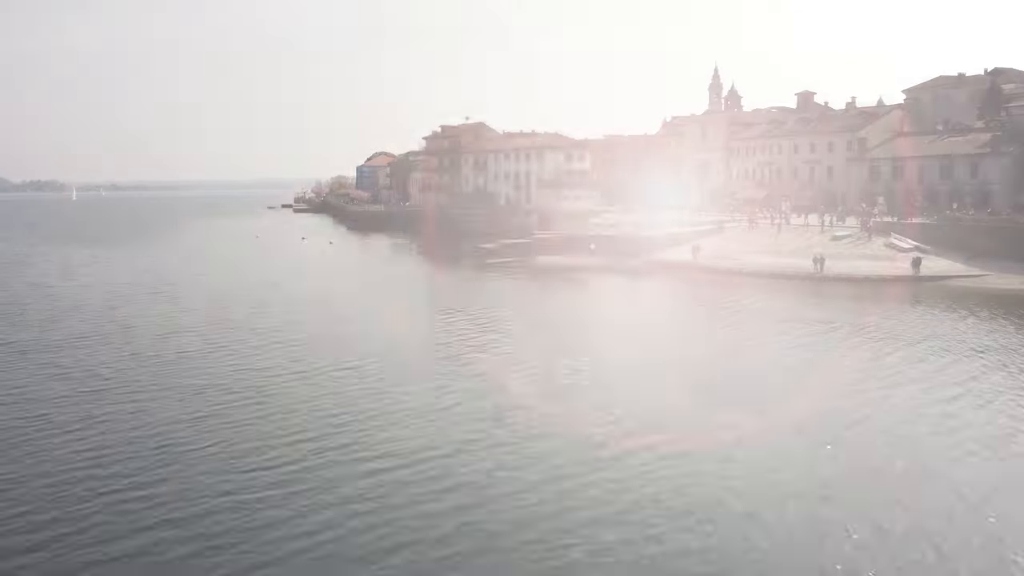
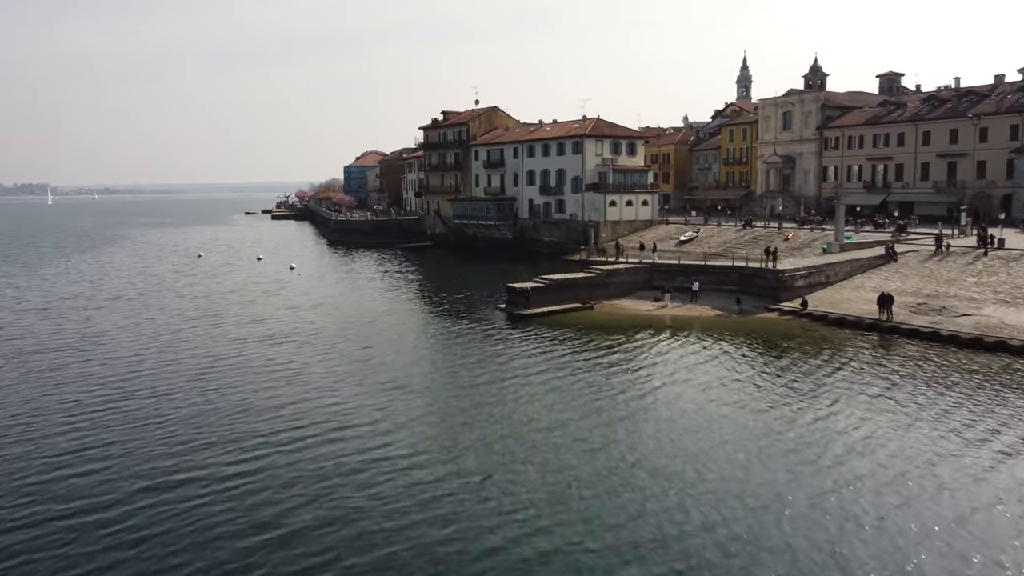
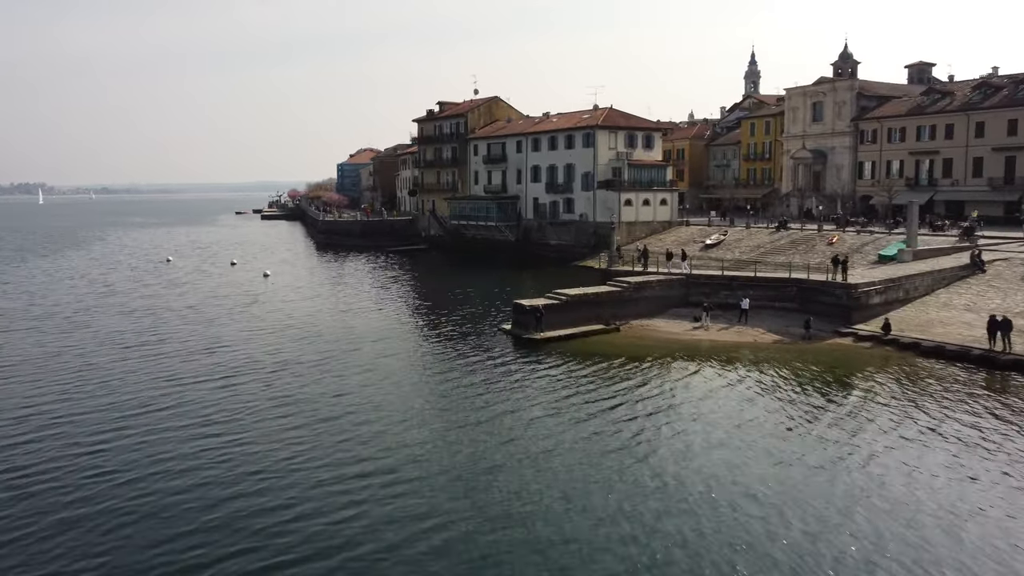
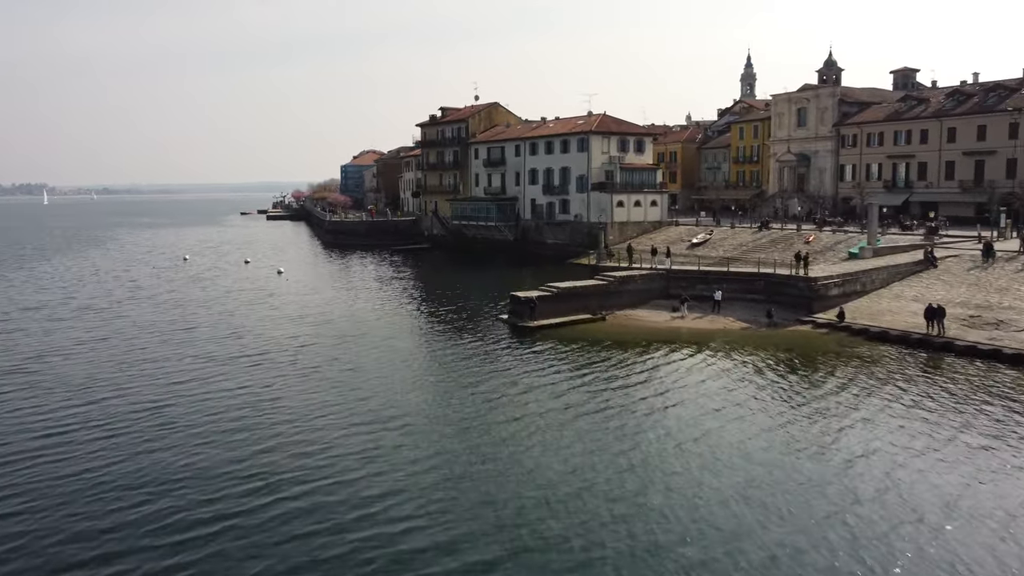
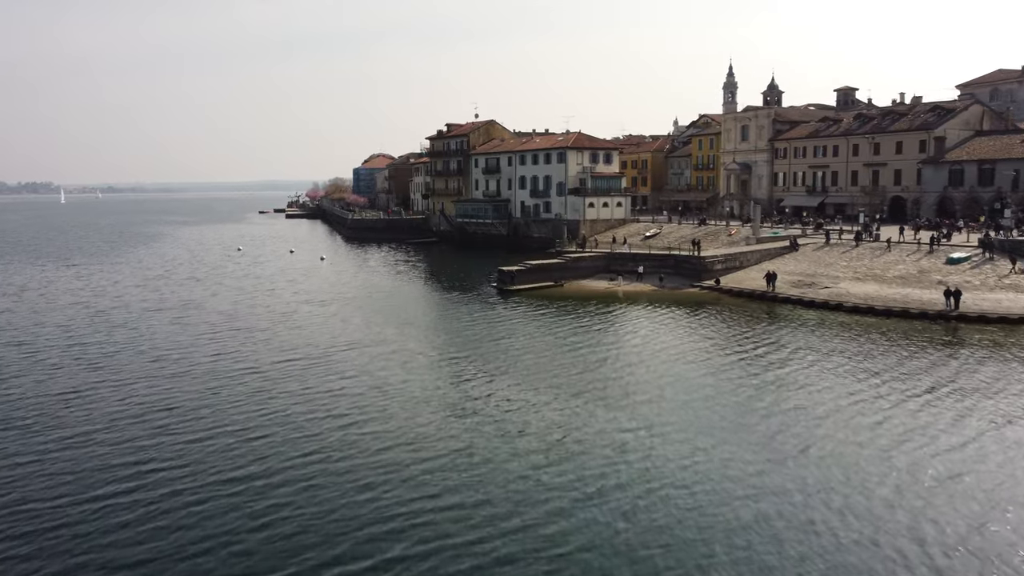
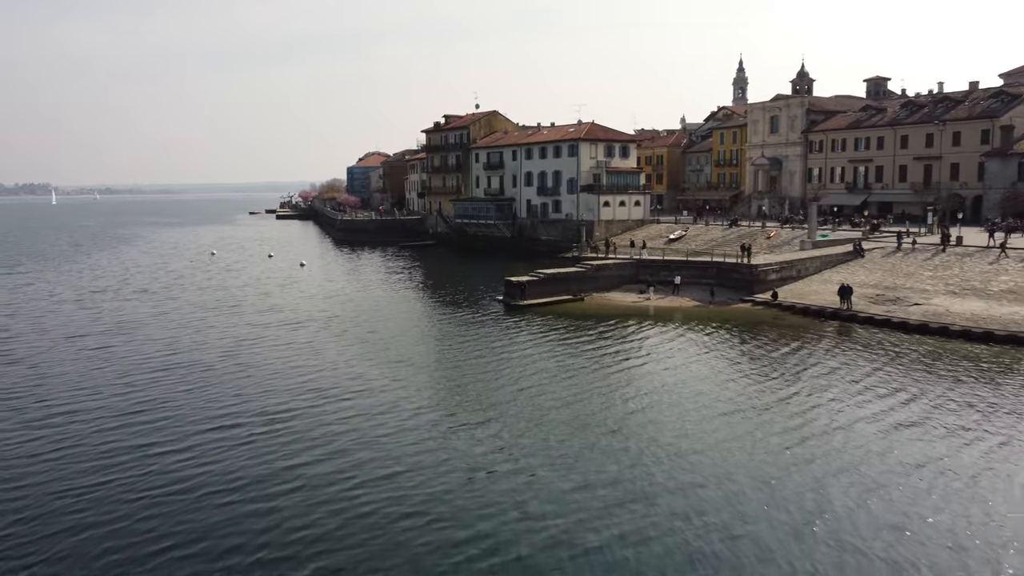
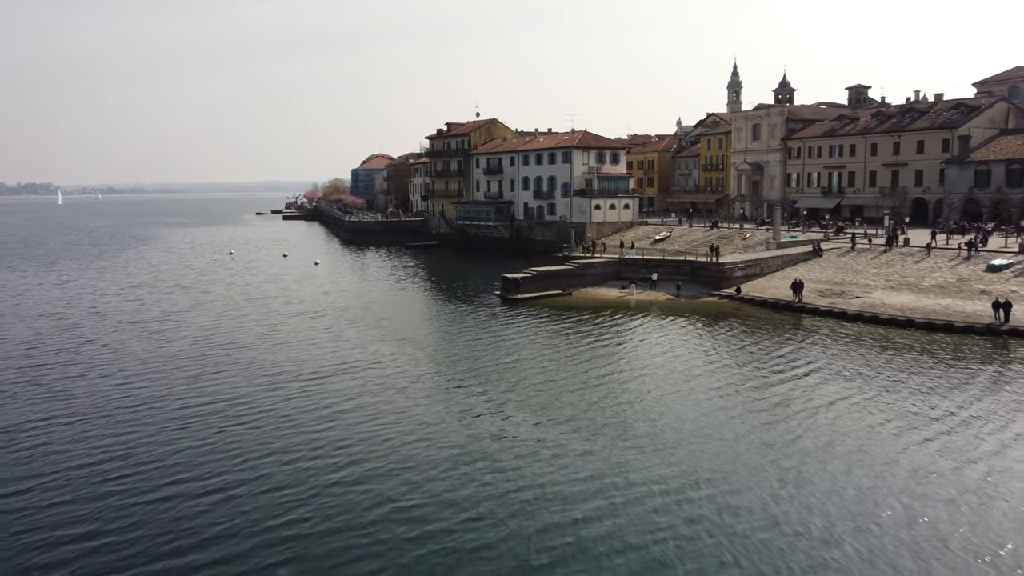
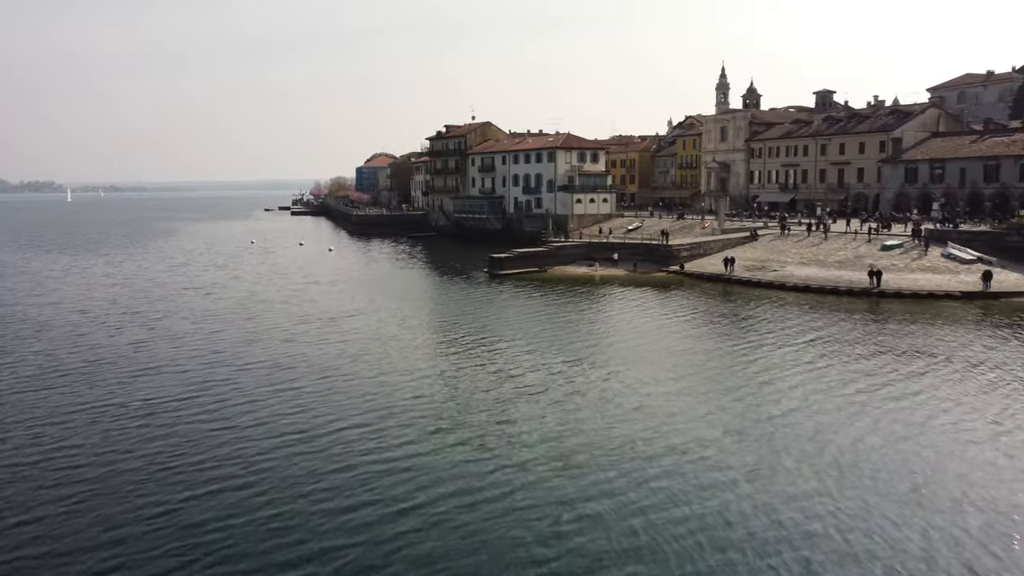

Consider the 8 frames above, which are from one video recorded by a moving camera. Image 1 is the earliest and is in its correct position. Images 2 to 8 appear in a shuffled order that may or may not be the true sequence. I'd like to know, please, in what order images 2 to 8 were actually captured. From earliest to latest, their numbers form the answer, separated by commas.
8, 5, 7, 6, 2, 4, 3
